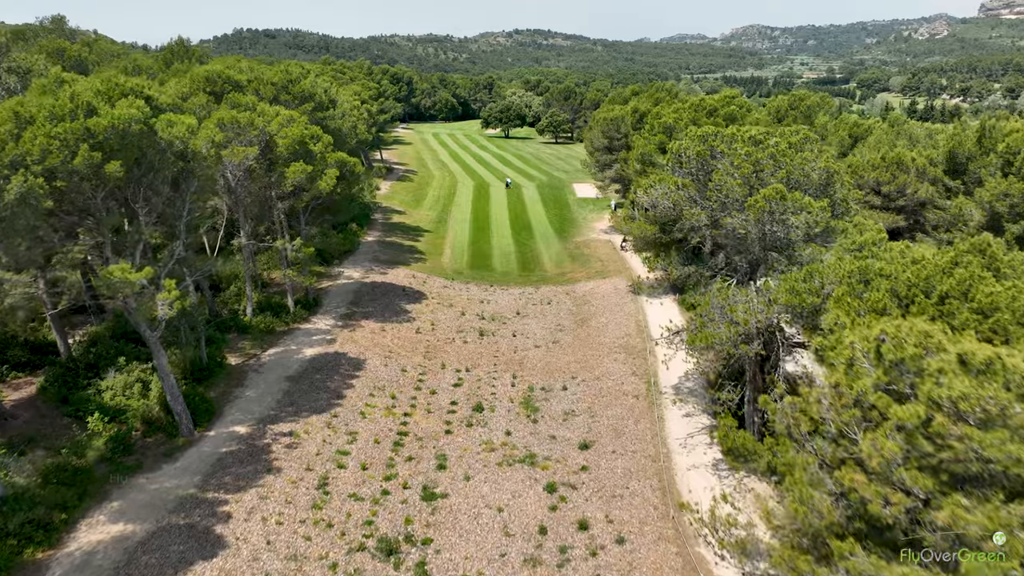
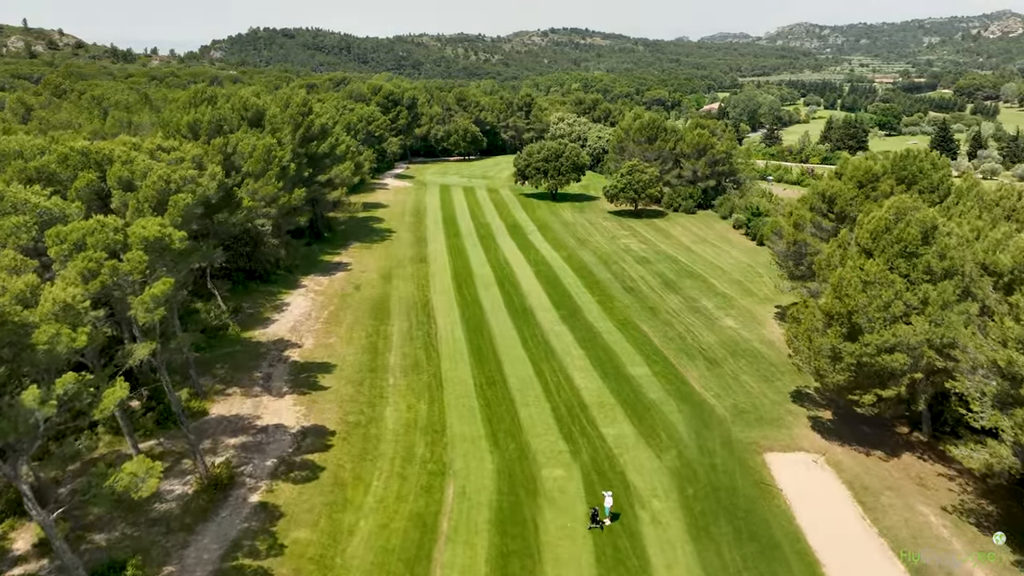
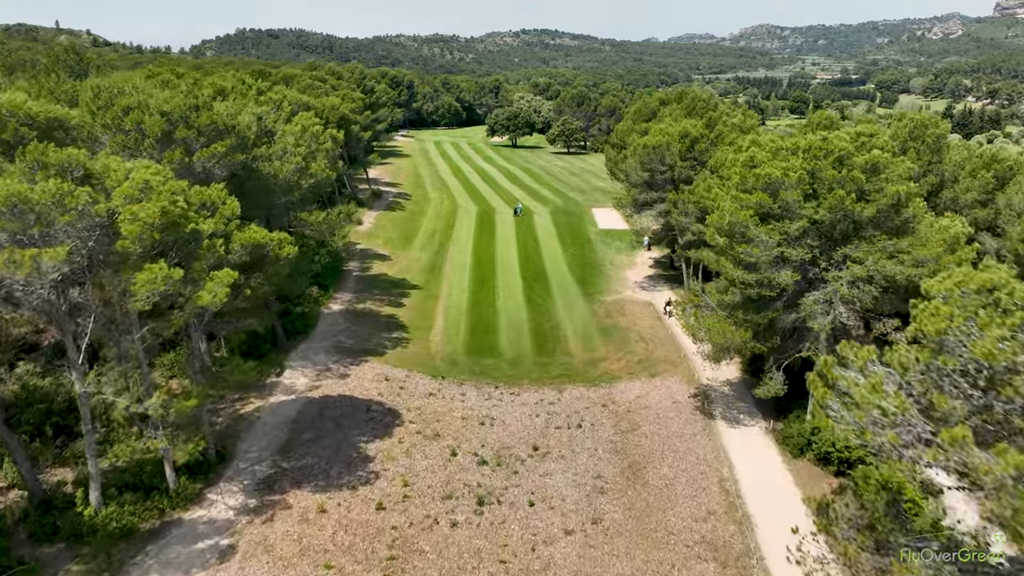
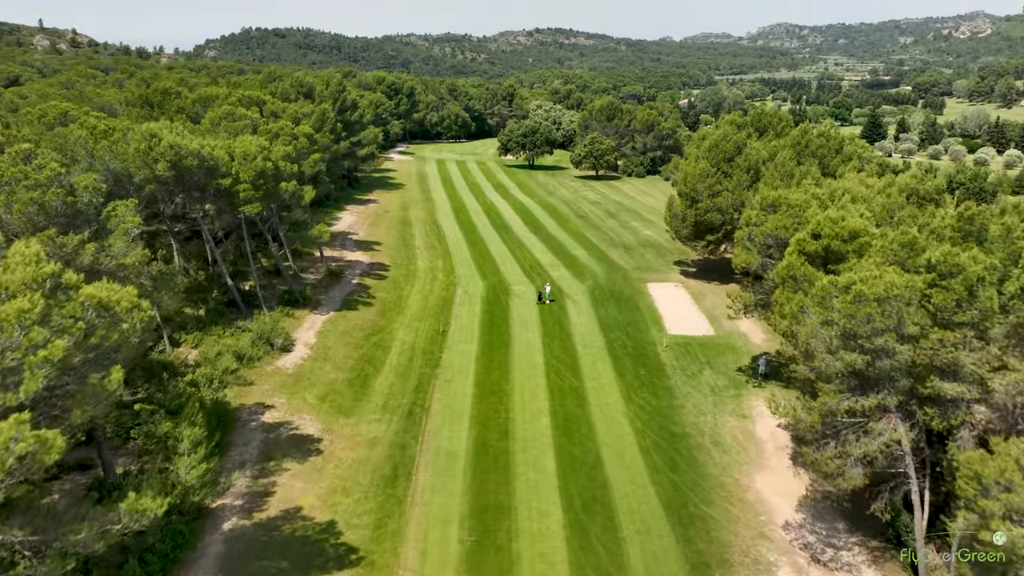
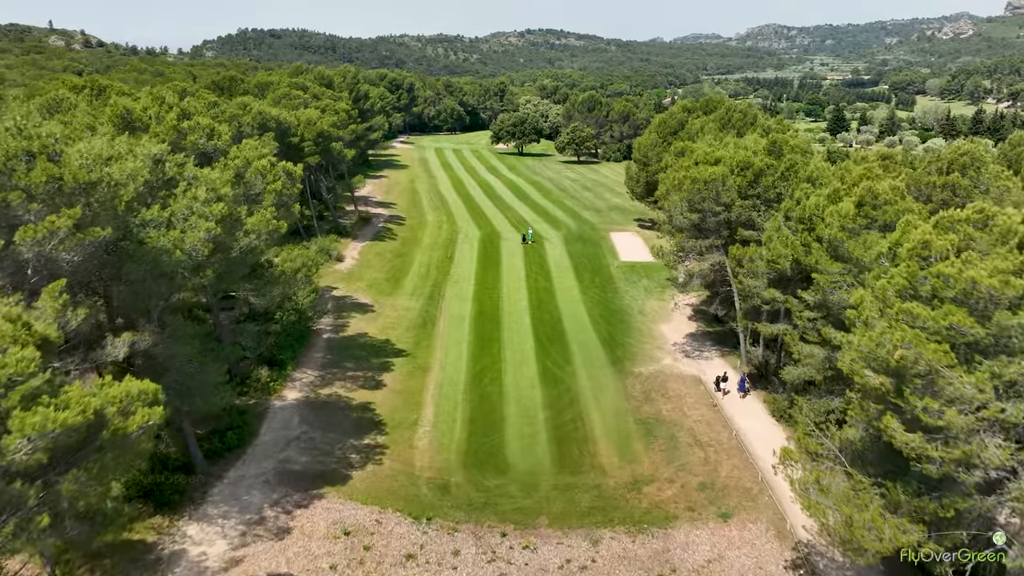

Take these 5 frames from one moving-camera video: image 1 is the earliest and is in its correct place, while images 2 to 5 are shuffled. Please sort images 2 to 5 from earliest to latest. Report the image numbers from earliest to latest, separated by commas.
3, 5, 4, 2
